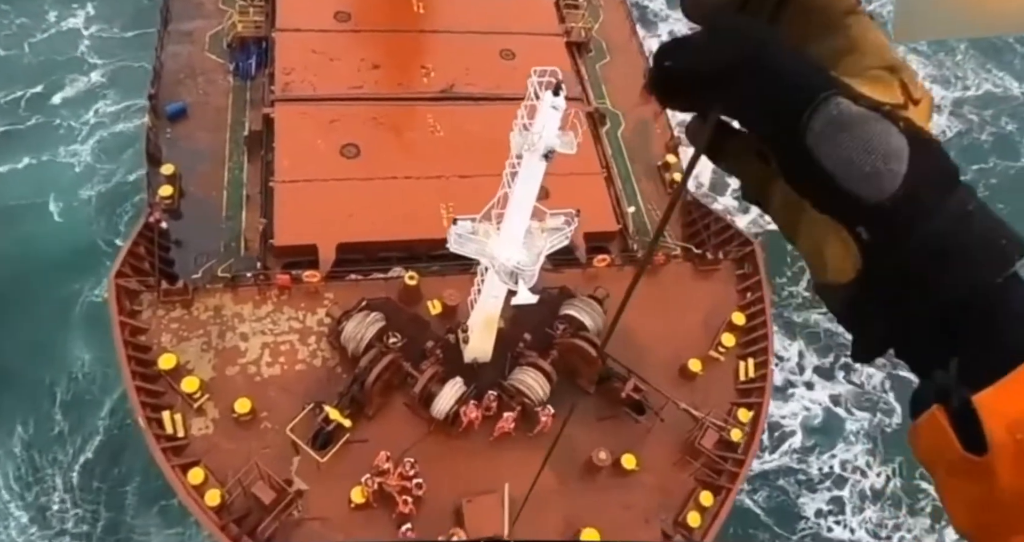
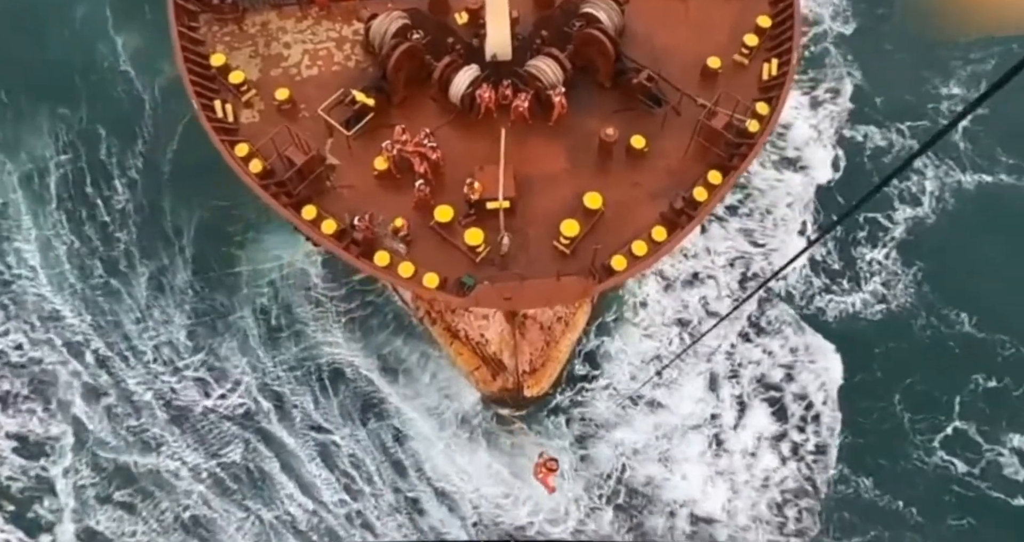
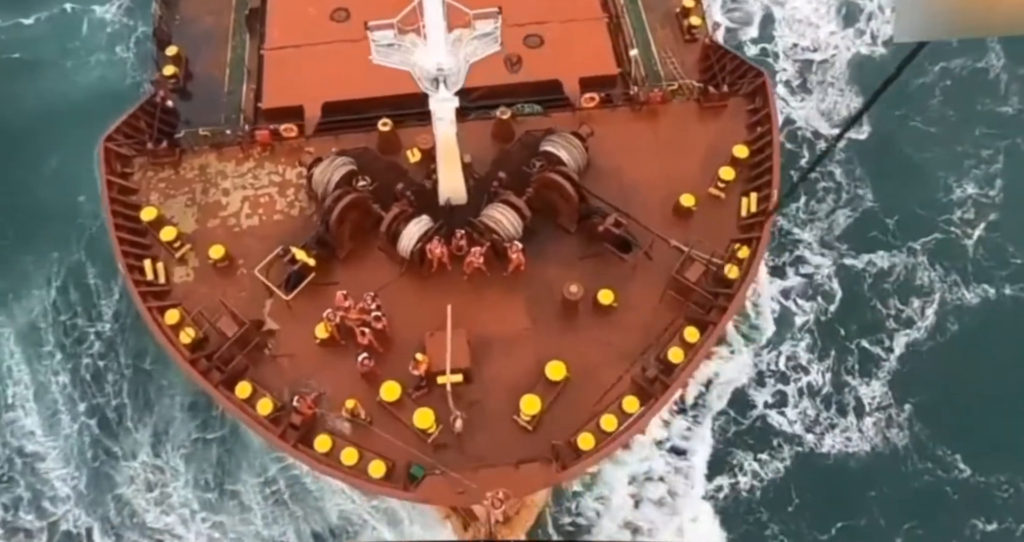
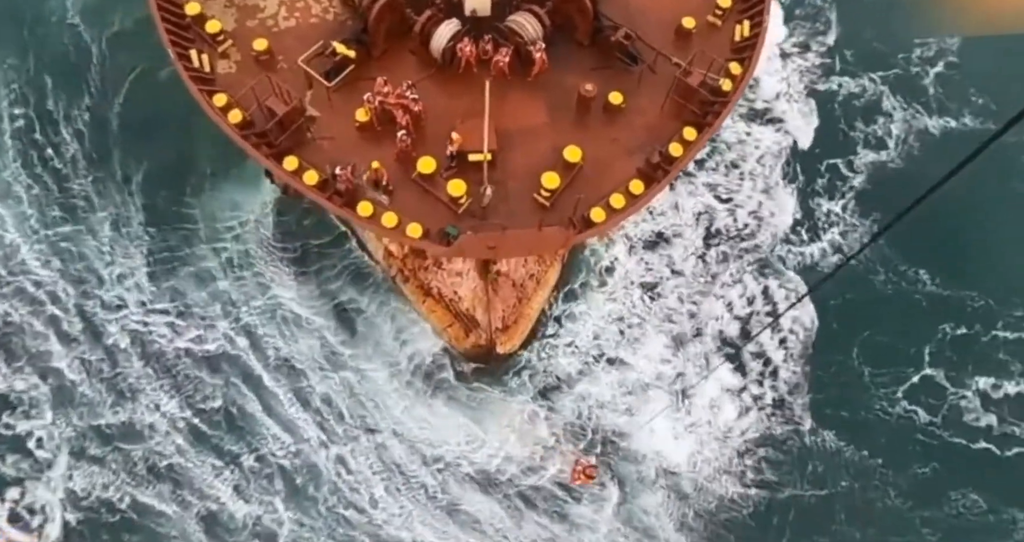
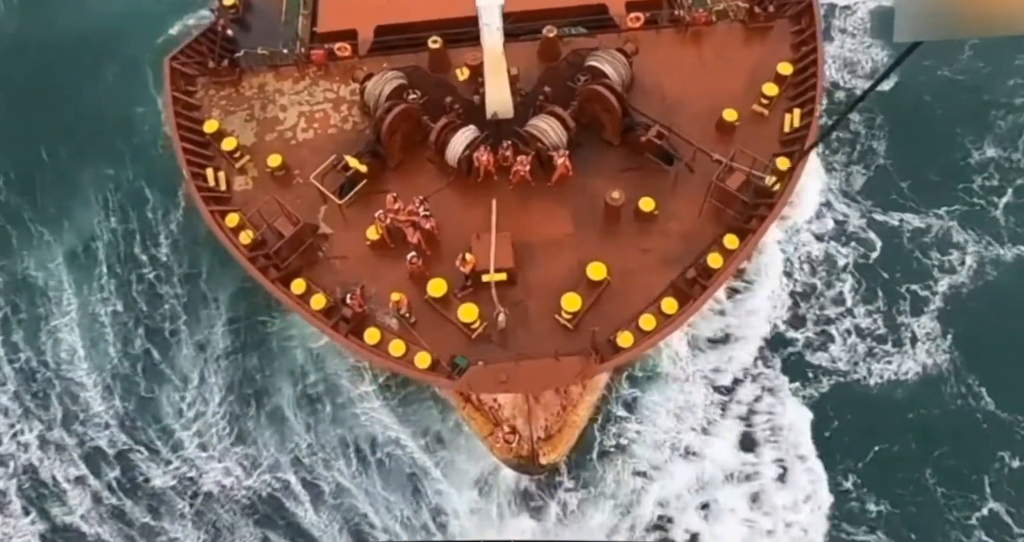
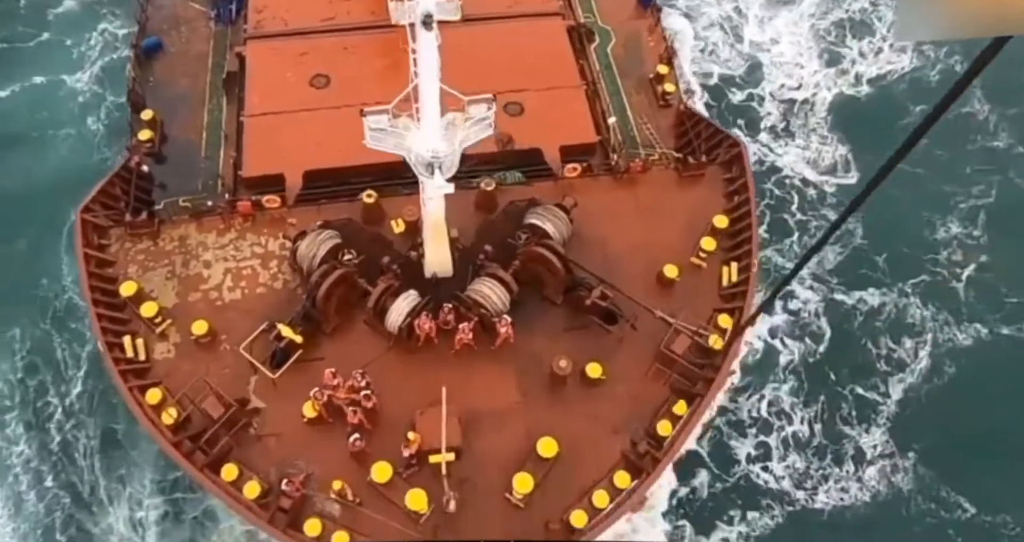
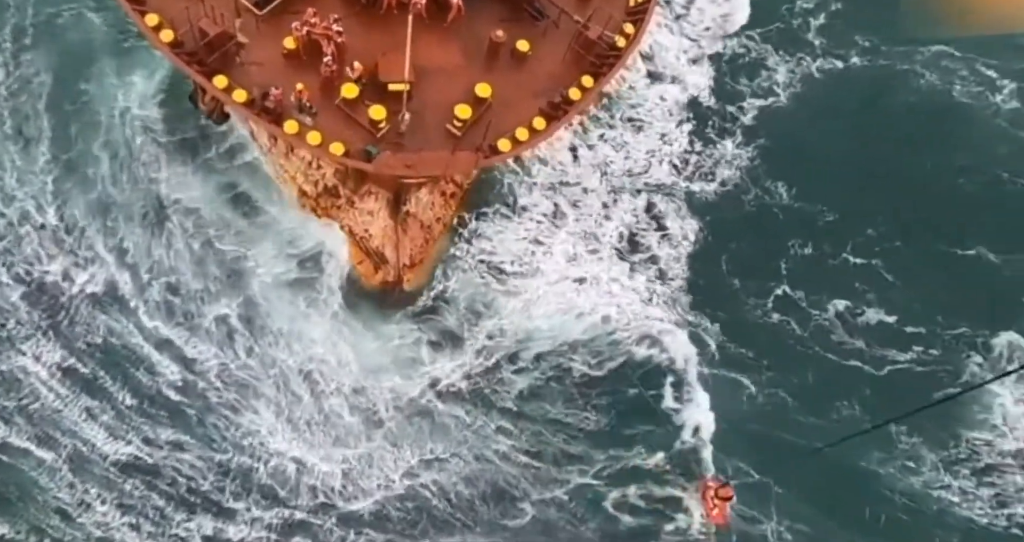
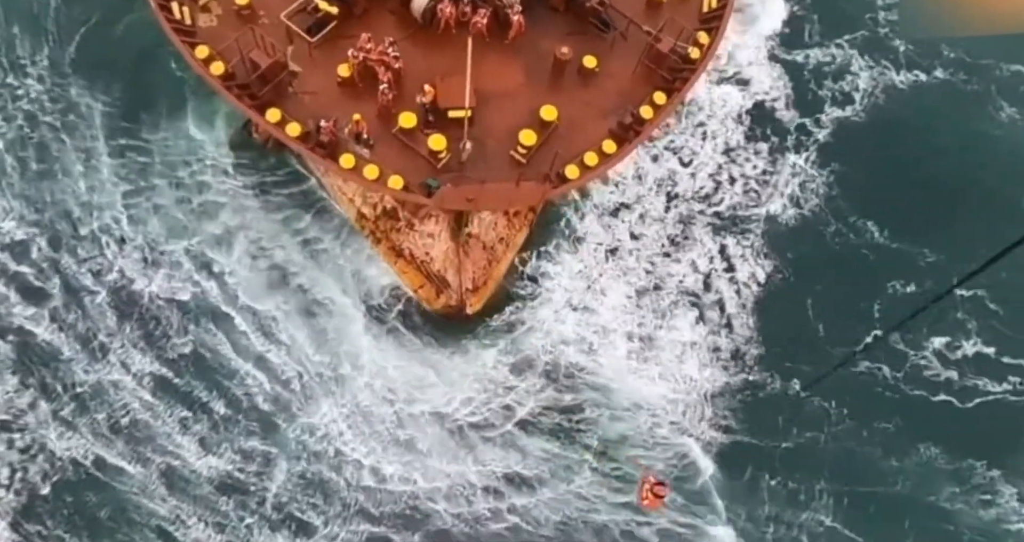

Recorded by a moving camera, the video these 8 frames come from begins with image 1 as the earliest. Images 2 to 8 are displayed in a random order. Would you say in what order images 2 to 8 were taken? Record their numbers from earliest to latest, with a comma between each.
6, 3, 5, 2, 4, 8, 7
